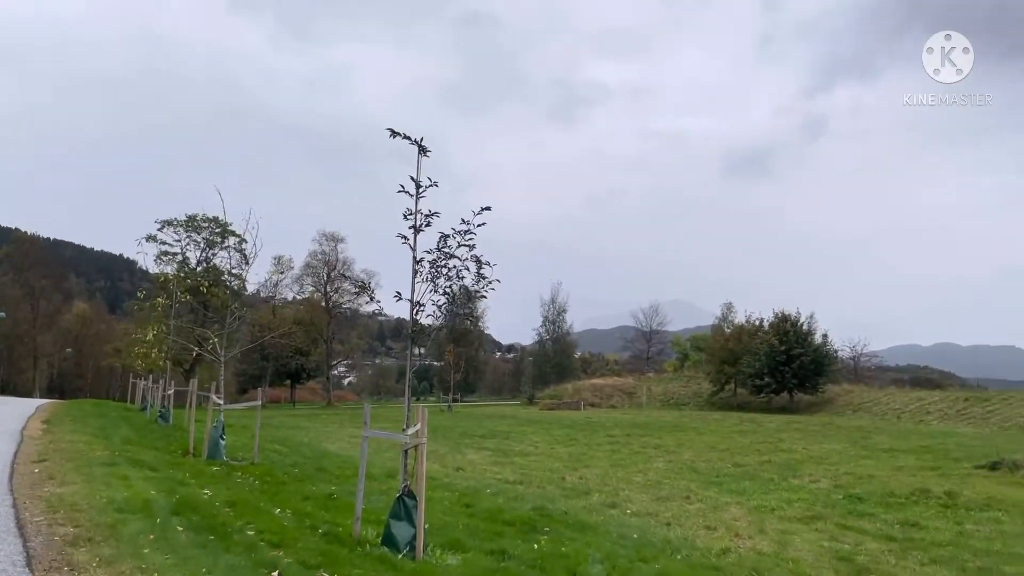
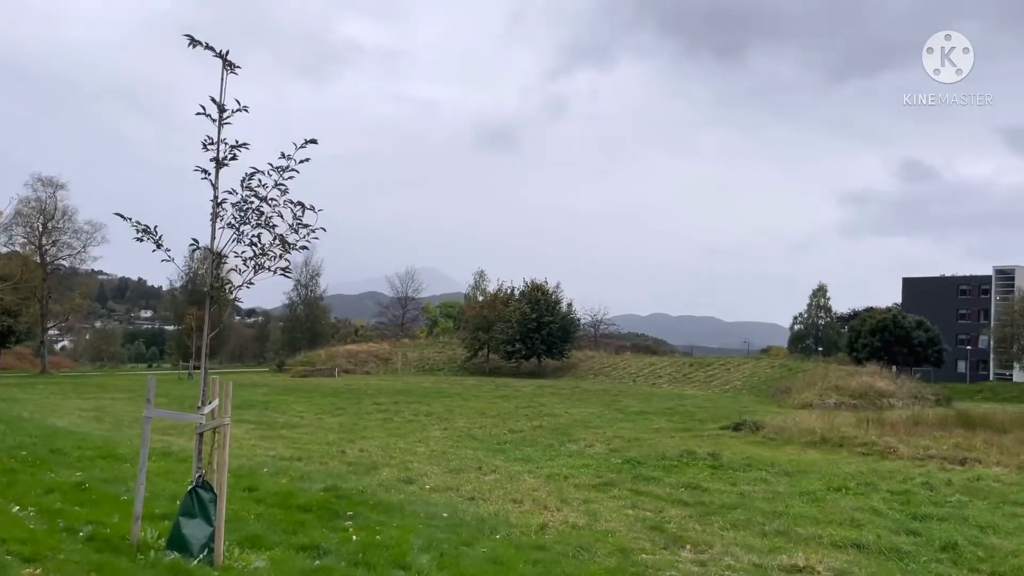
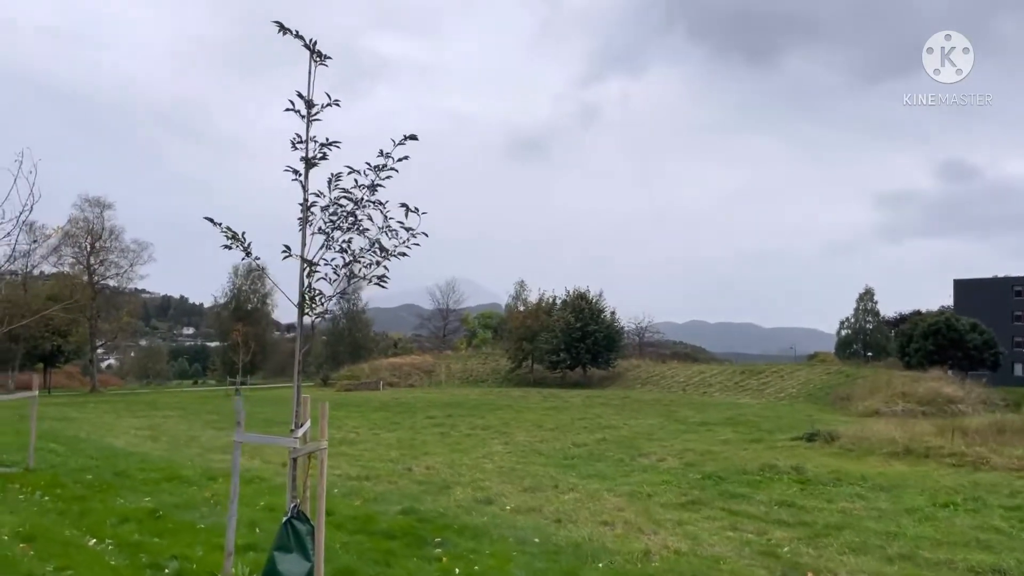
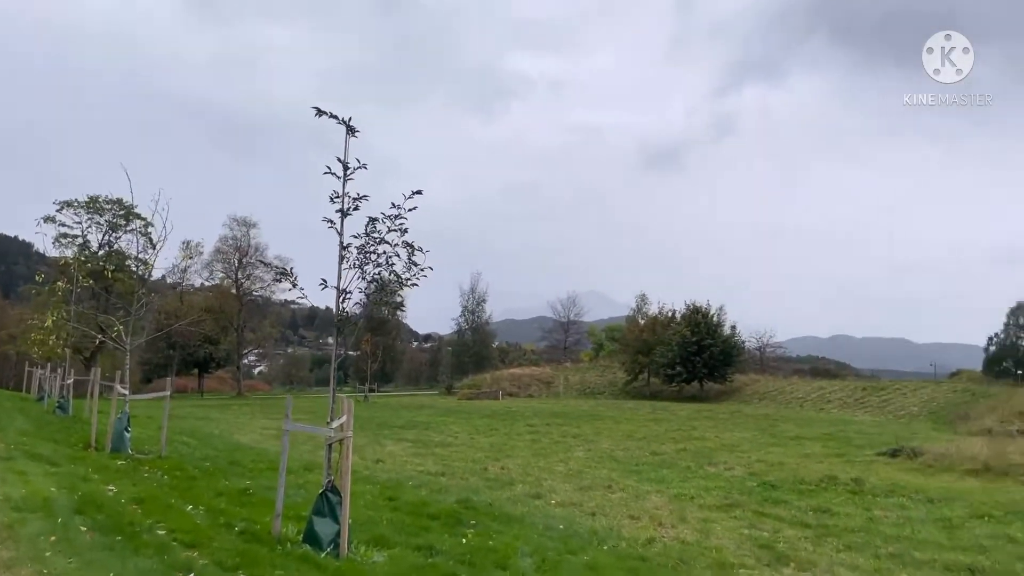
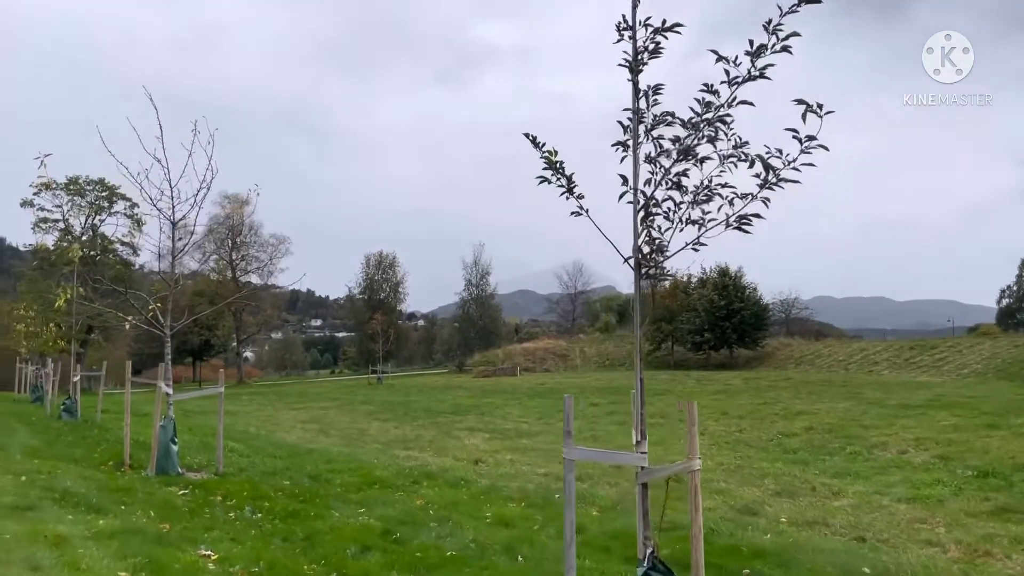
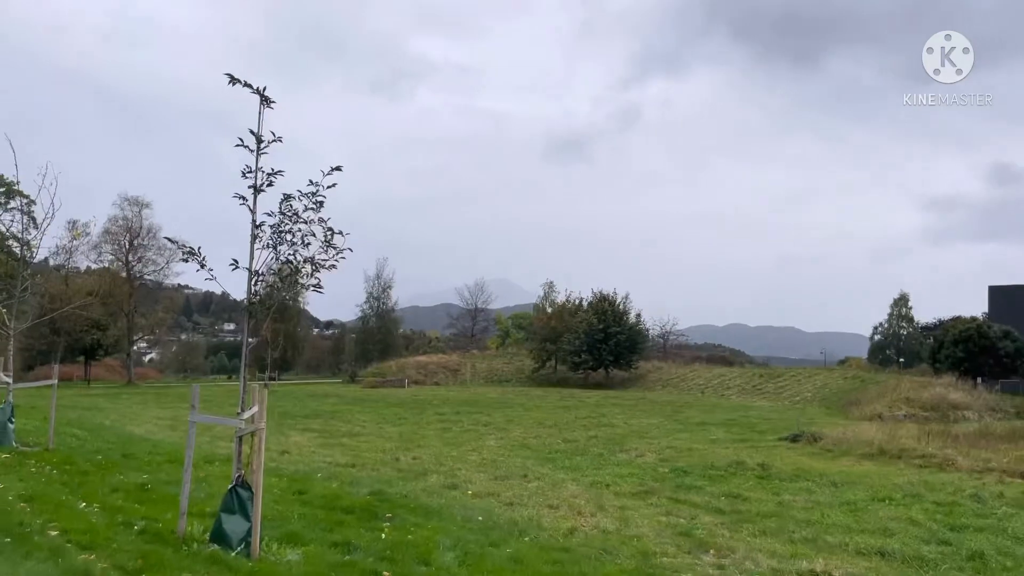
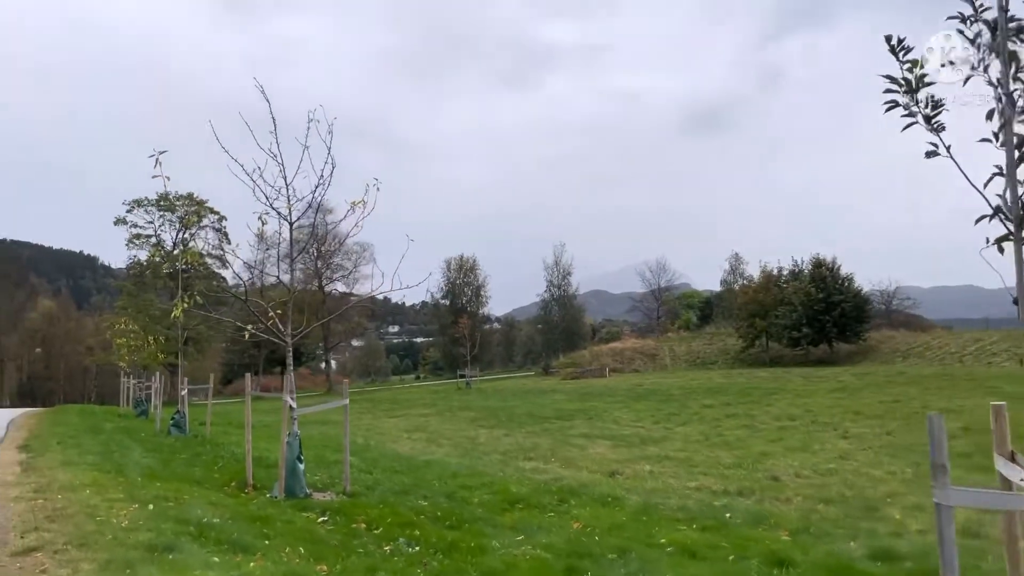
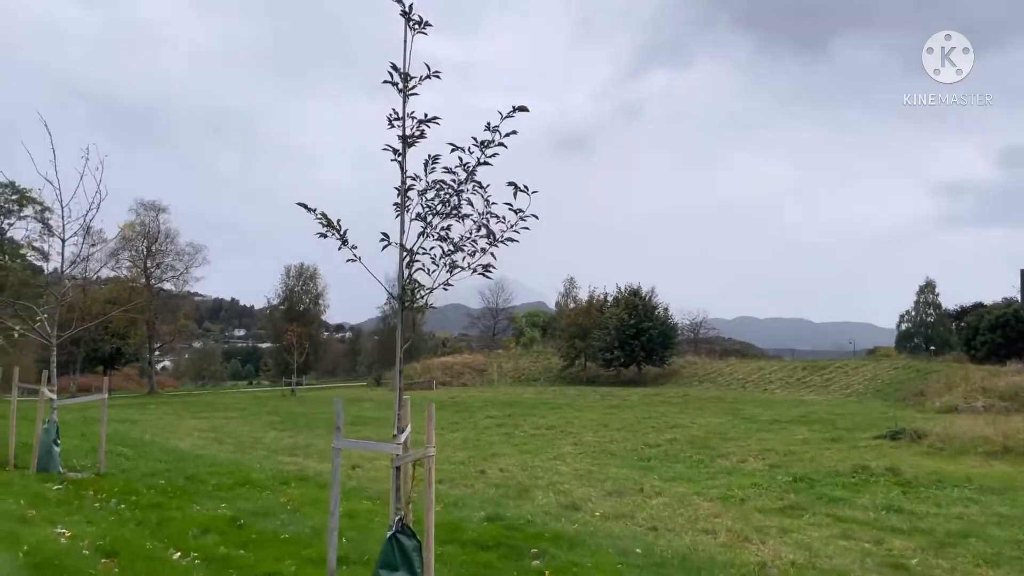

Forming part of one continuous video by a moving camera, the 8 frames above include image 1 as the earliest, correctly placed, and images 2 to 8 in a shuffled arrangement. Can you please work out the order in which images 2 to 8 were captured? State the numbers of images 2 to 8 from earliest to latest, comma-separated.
4, 6, 2, 3, 8, 5, 7
